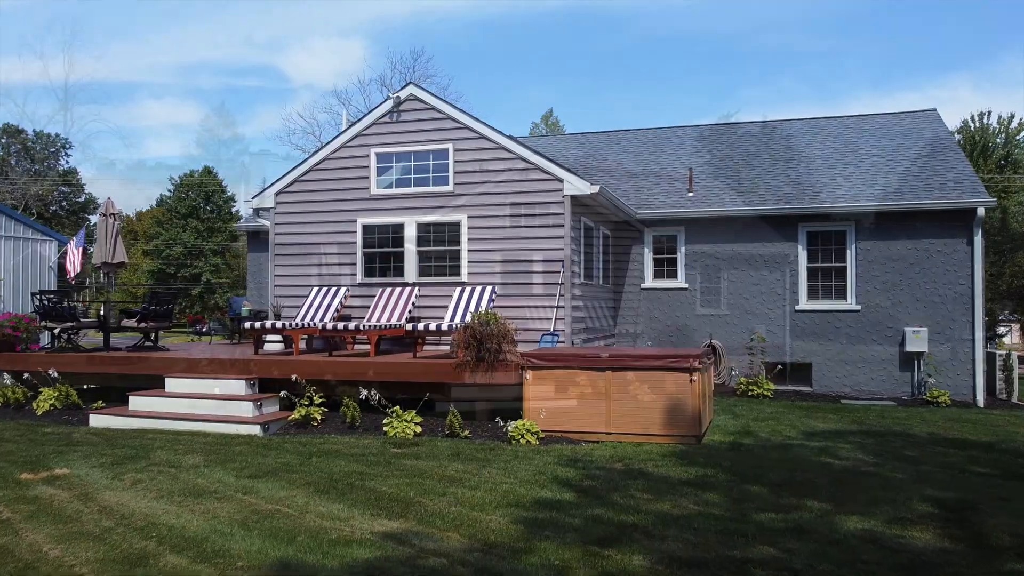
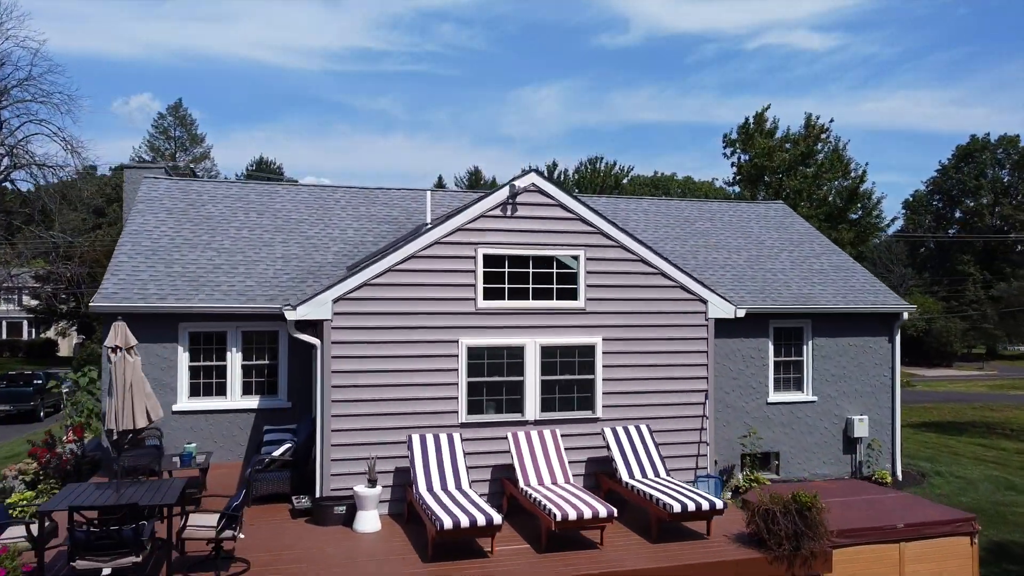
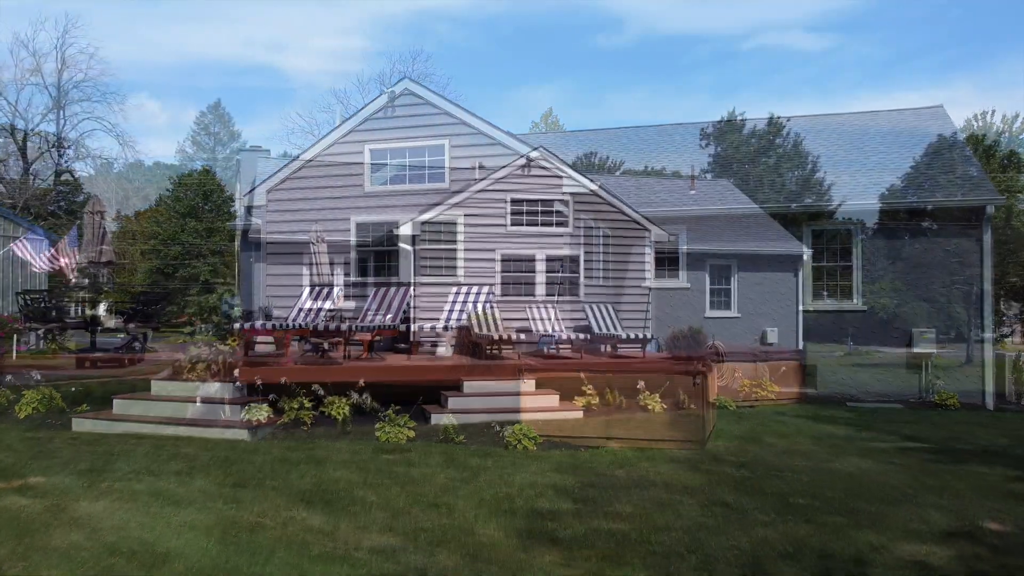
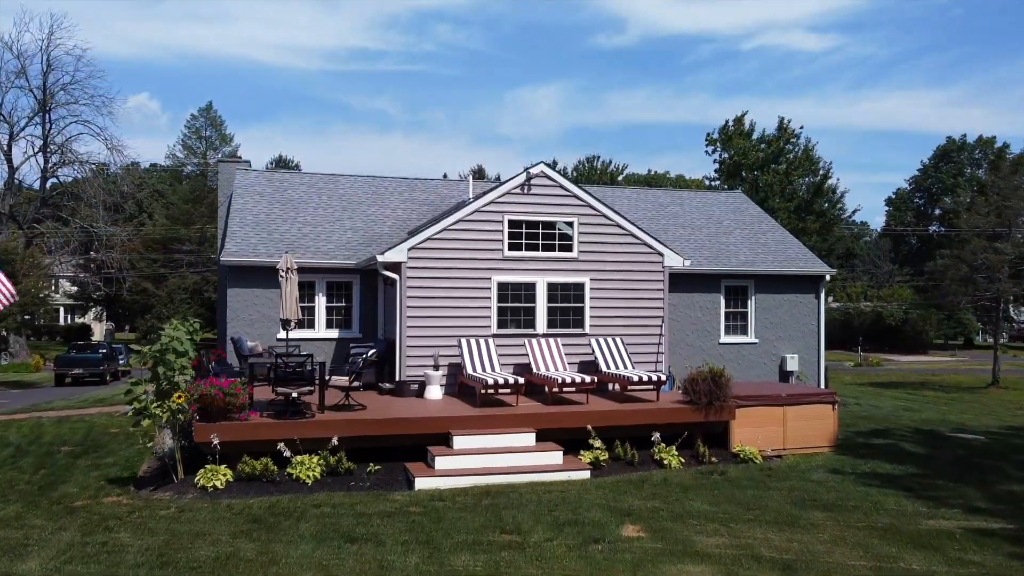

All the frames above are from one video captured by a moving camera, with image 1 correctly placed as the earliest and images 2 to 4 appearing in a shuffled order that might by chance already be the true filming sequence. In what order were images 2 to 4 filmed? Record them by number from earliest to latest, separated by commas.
3, 4, 2
